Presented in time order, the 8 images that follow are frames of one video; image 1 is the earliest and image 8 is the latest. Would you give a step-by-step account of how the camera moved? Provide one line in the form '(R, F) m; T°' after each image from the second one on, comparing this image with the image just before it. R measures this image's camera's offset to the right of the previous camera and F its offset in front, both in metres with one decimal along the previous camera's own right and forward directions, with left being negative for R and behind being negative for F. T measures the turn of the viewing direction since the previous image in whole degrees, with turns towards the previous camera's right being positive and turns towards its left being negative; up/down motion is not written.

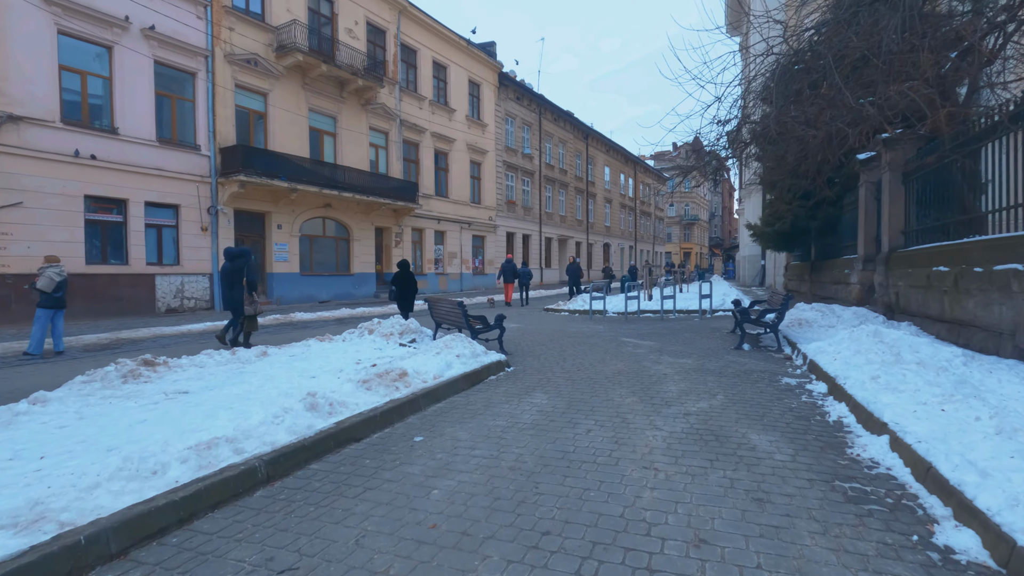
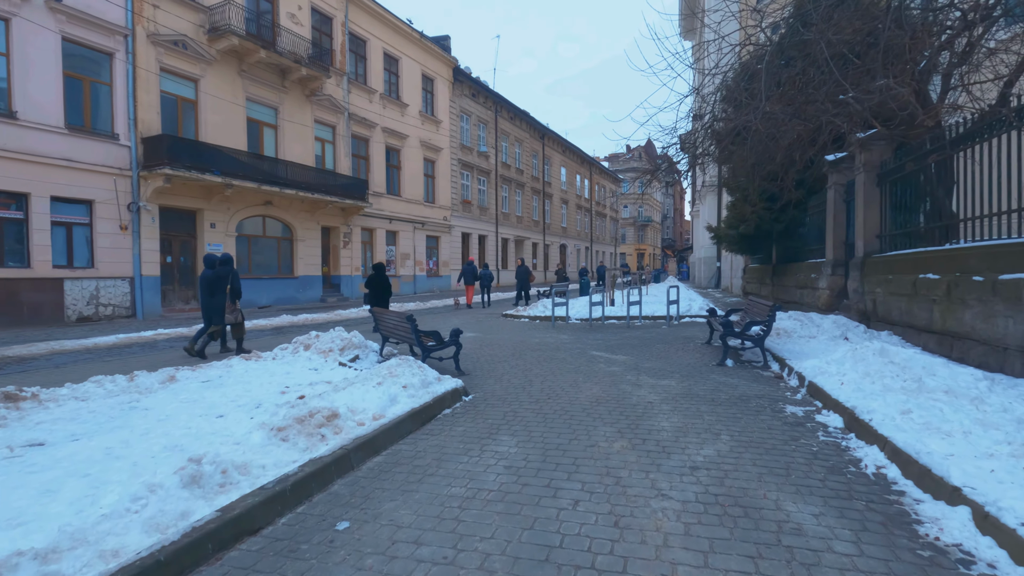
(0.0, +1.0) m; +5°
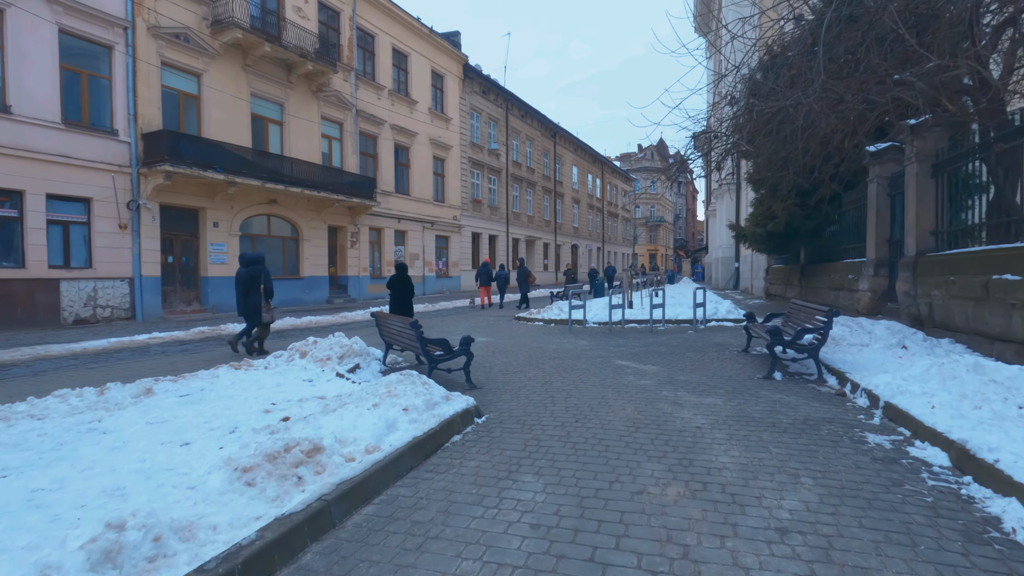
(-0.1, +0.8) m; -1°
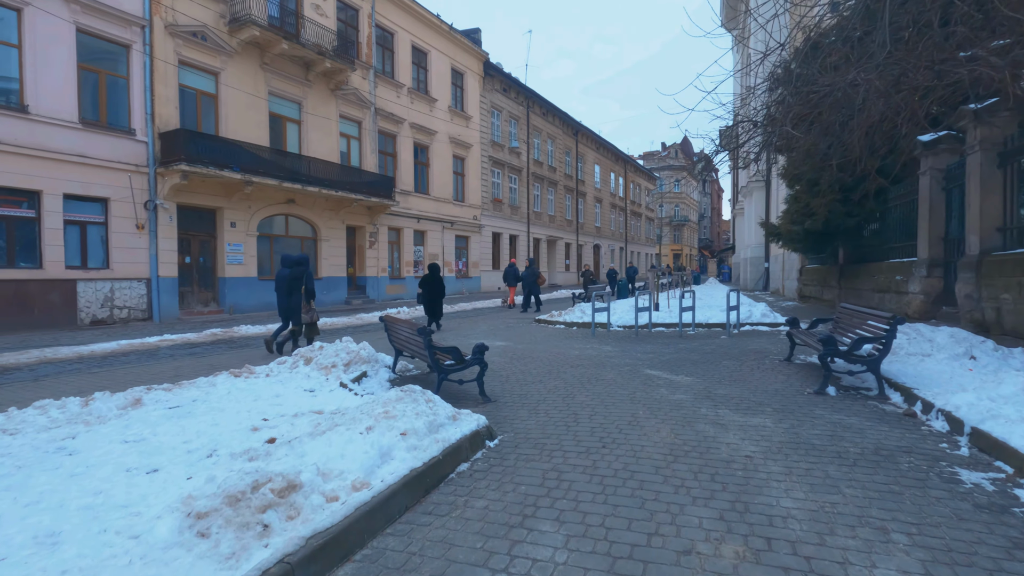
(0.0, +0.6) m; -2°
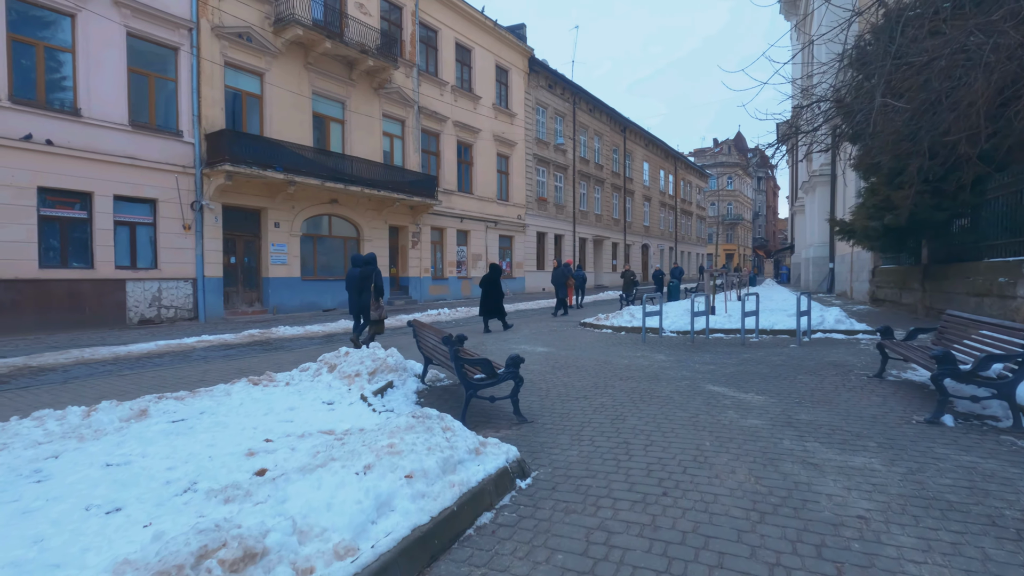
(+0.1, +0.8) m; -5°
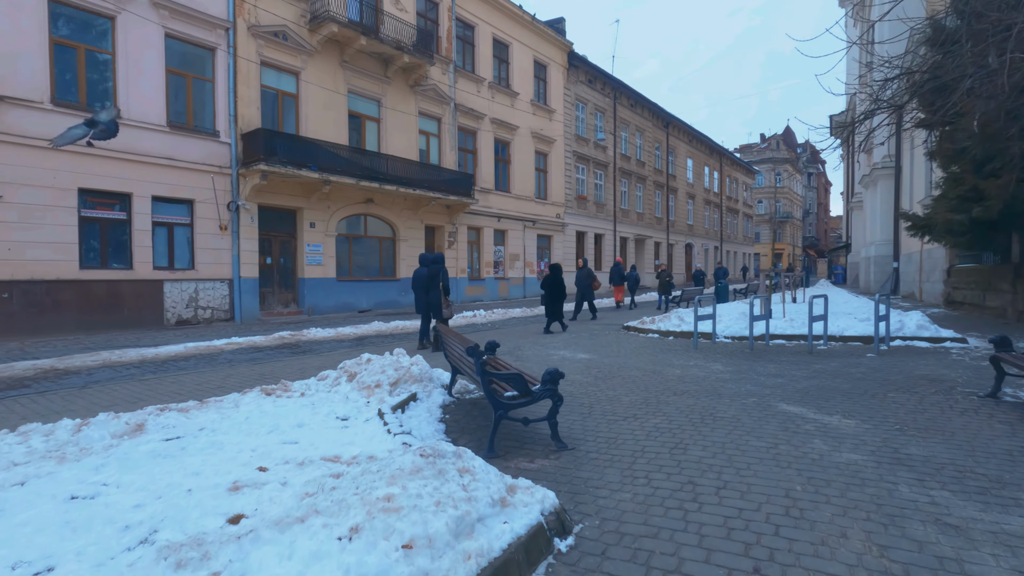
(0.0, +0.7) m; -4°
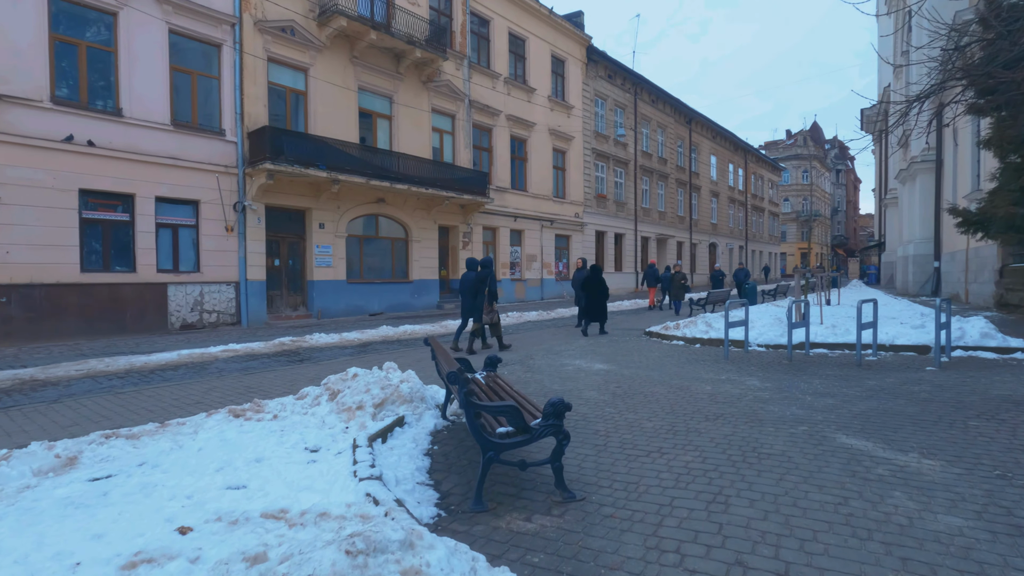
(+0.2, +0.8) m; -2°
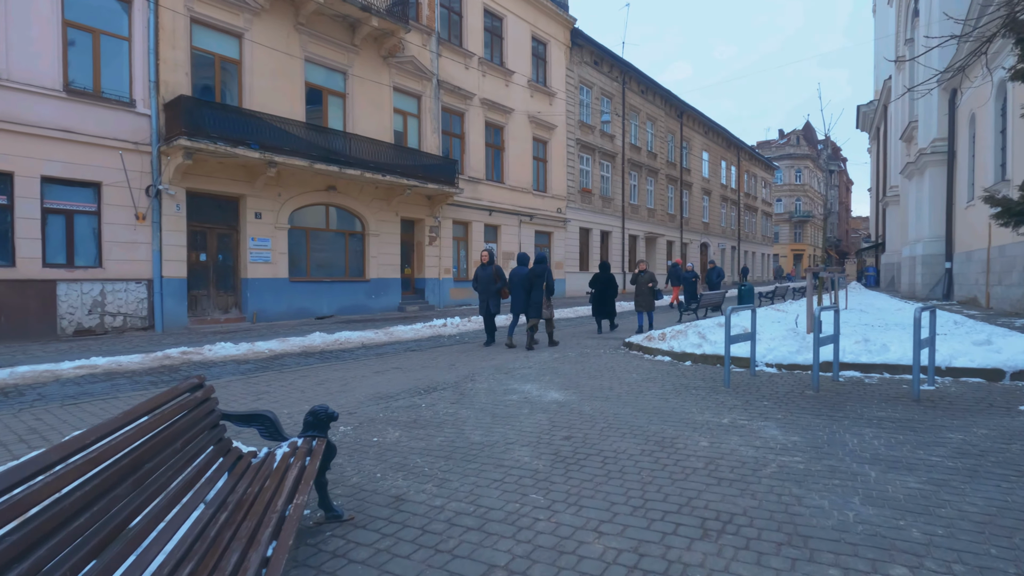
(+0.8, +2.3) m; +1°
